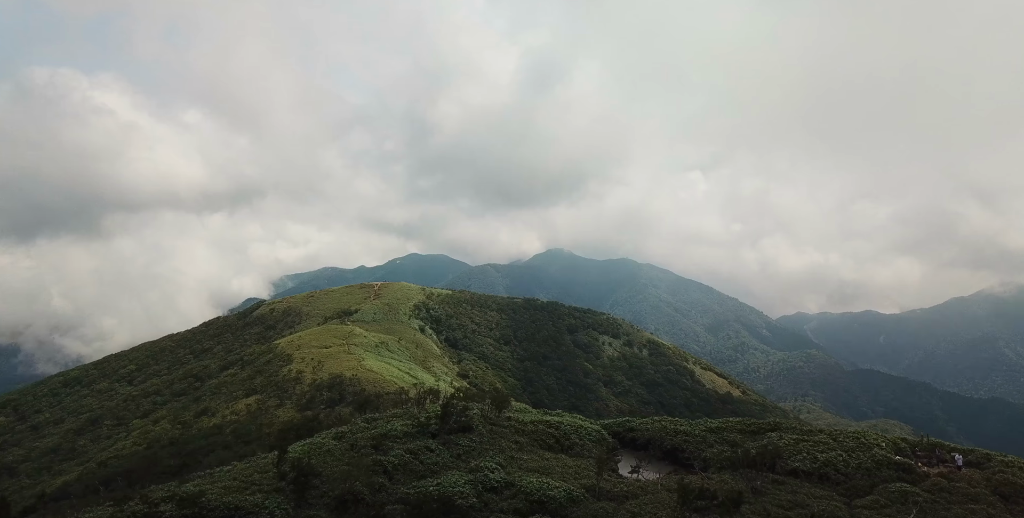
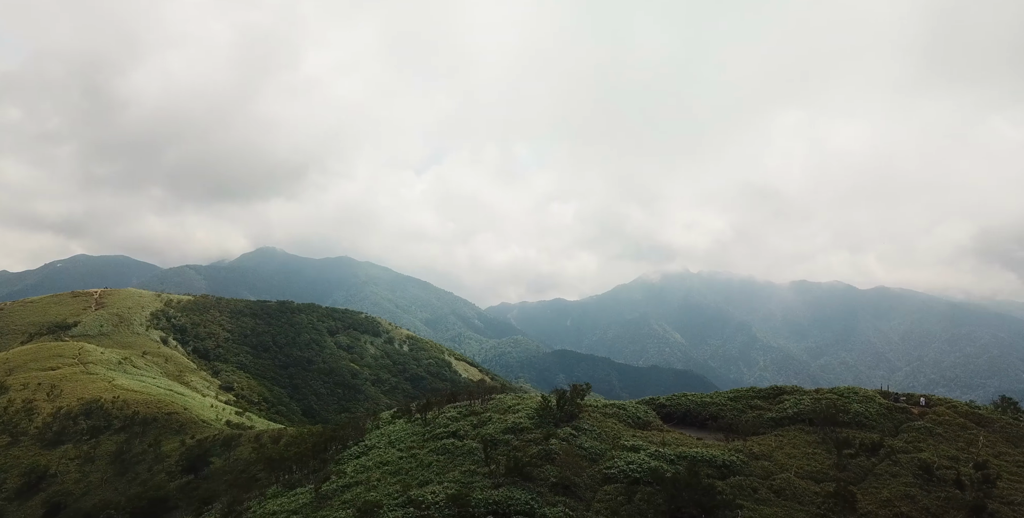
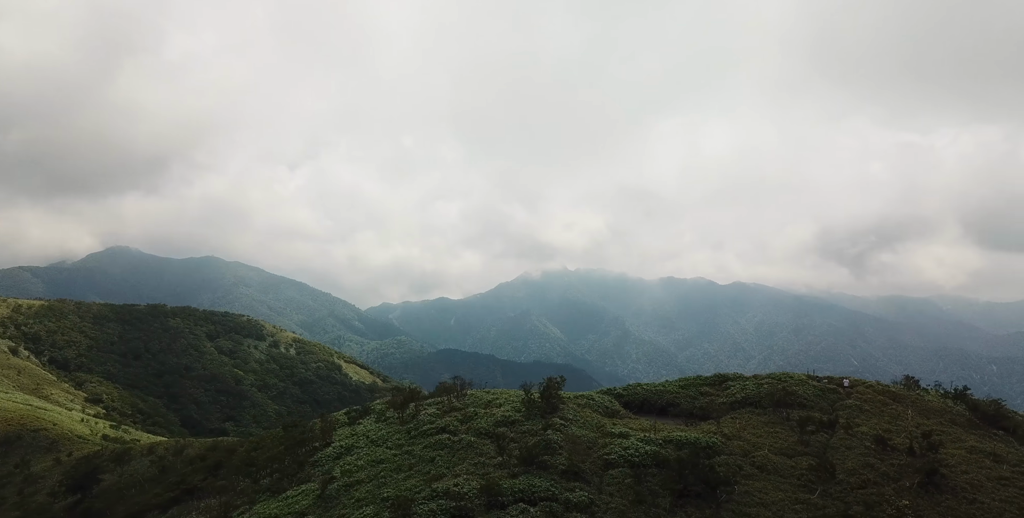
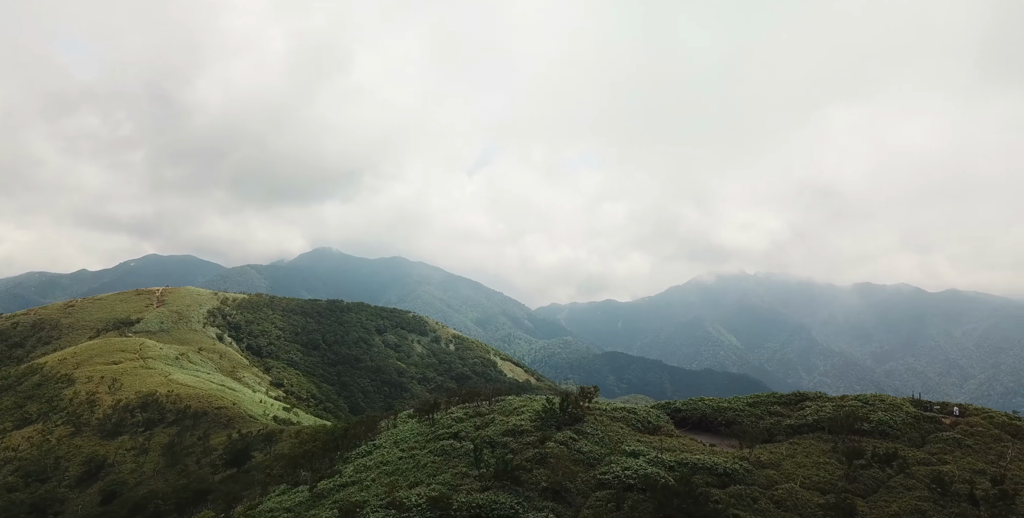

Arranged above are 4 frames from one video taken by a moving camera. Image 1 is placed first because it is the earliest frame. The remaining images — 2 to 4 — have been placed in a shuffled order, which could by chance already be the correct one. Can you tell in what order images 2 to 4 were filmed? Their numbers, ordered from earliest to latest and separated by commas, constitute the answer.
4, 2, 3
